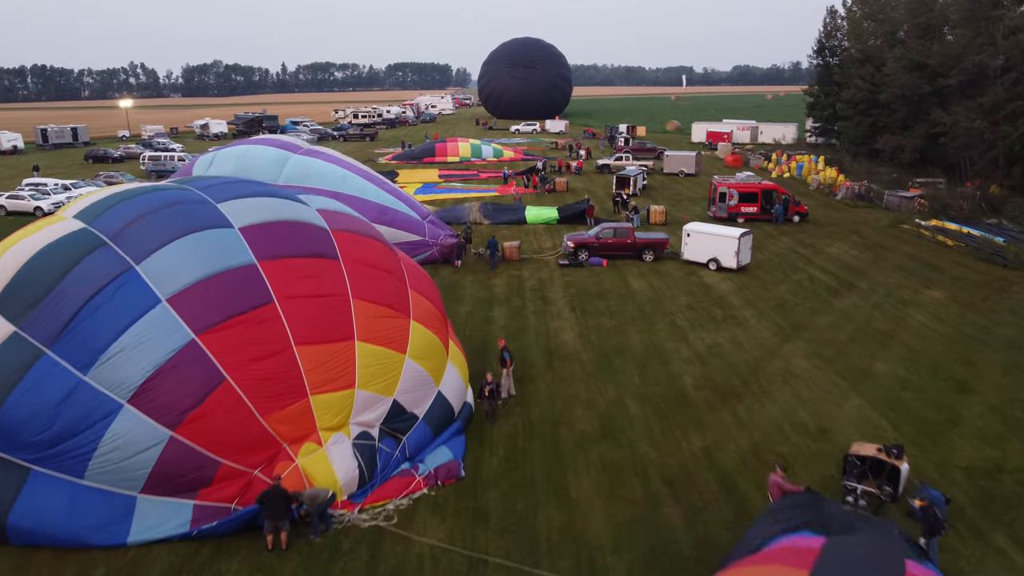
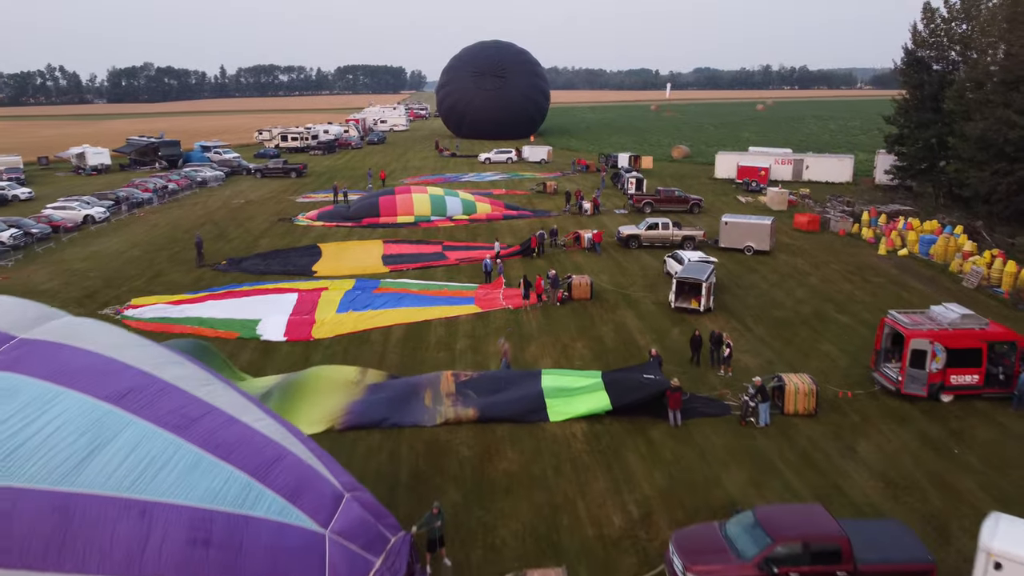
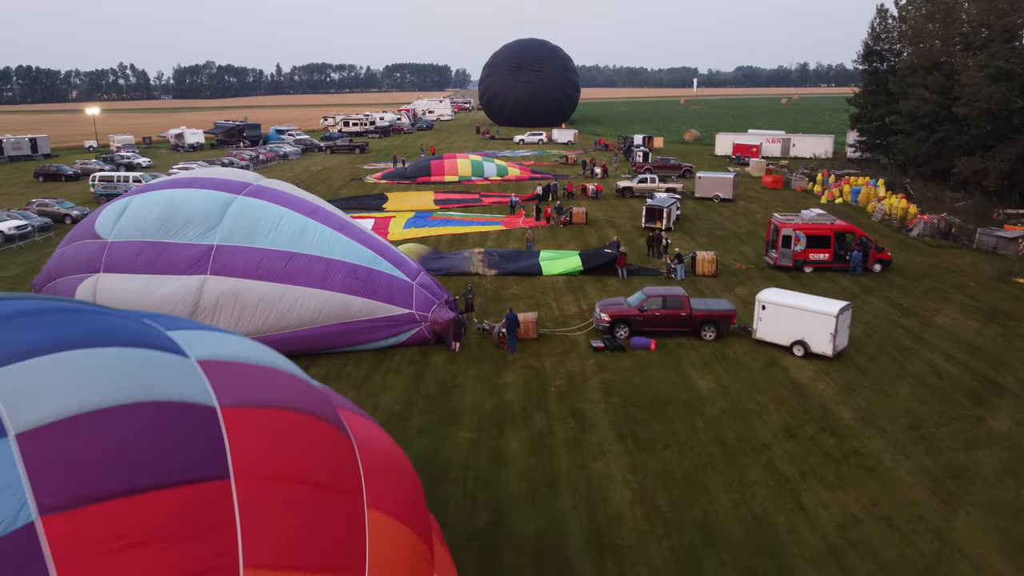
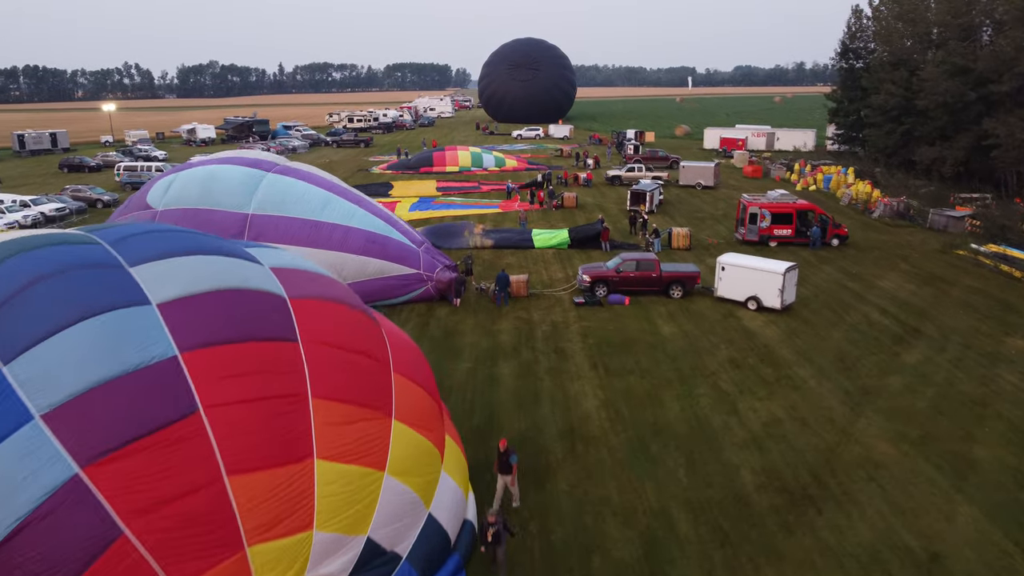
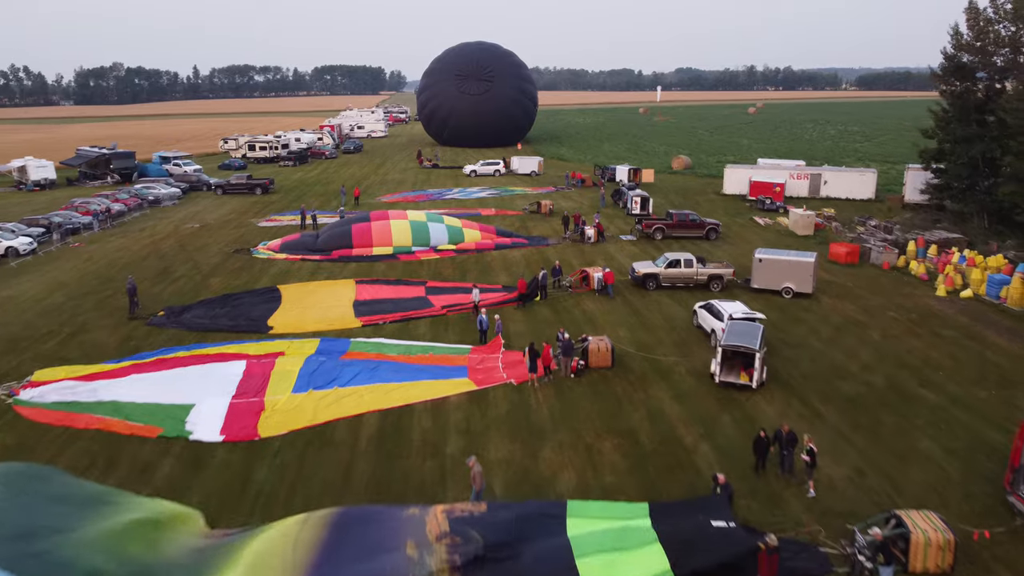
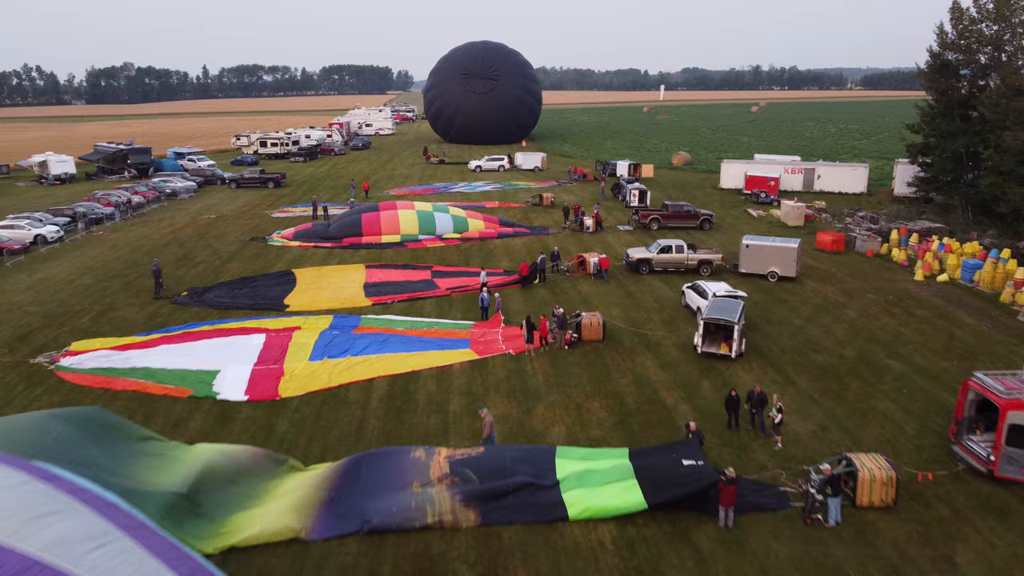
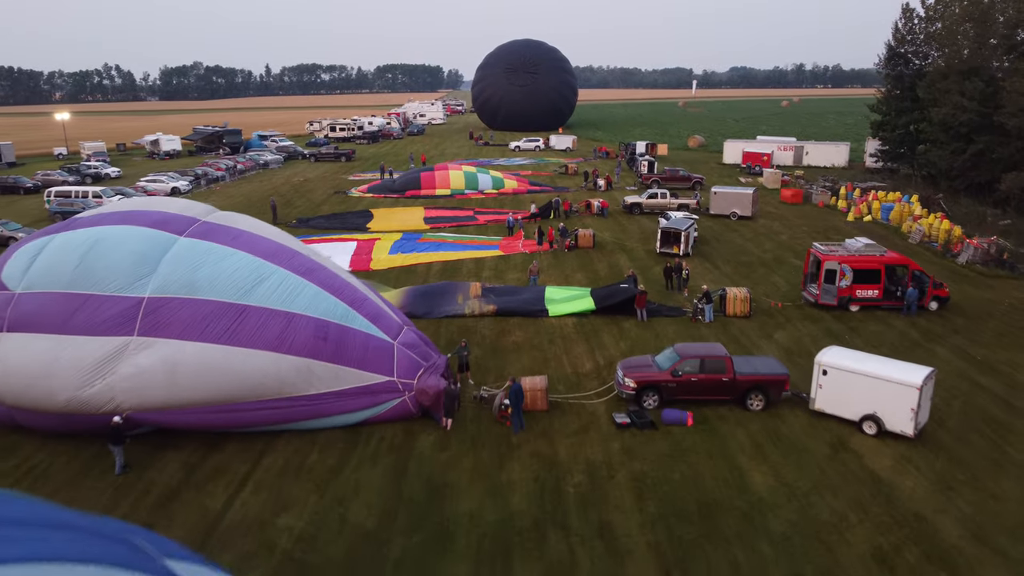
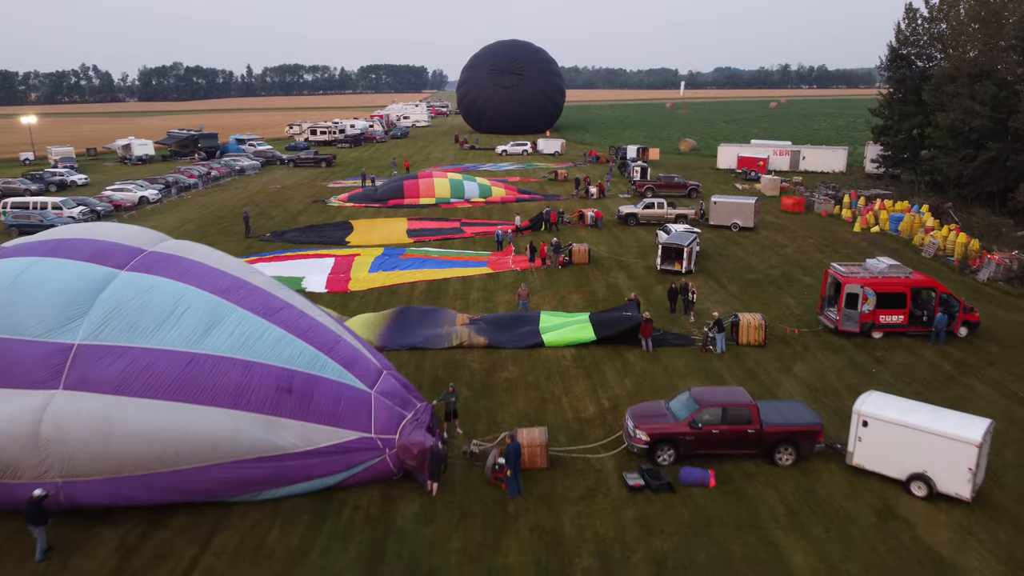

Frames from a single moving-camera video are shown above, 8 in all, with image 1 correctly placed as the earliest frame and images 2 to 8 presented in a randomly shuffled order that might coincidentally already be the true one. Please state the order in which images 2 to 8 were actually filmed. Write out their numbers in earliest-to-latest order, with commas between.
4, 3, 7, 8, 2, 6, 5
